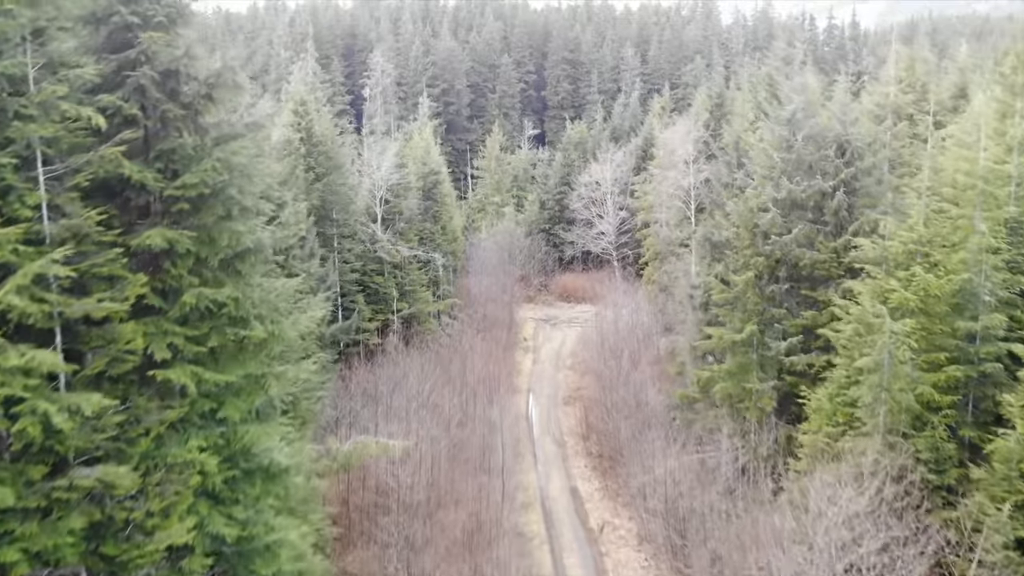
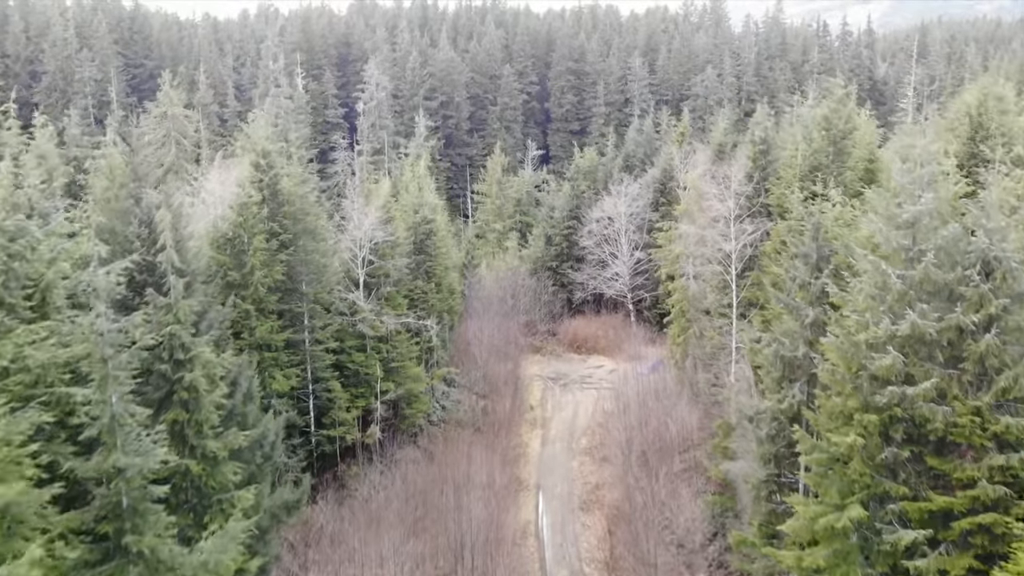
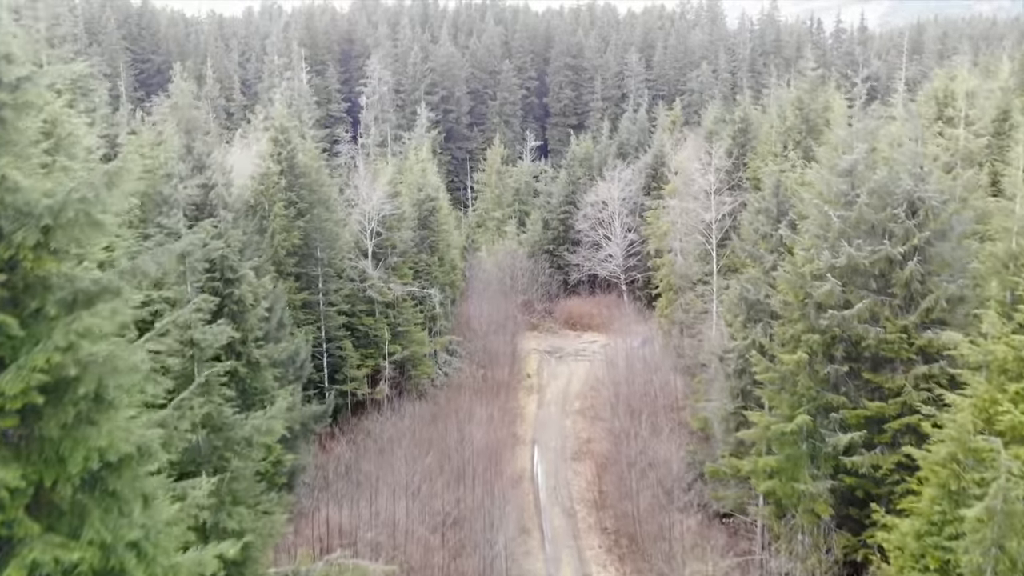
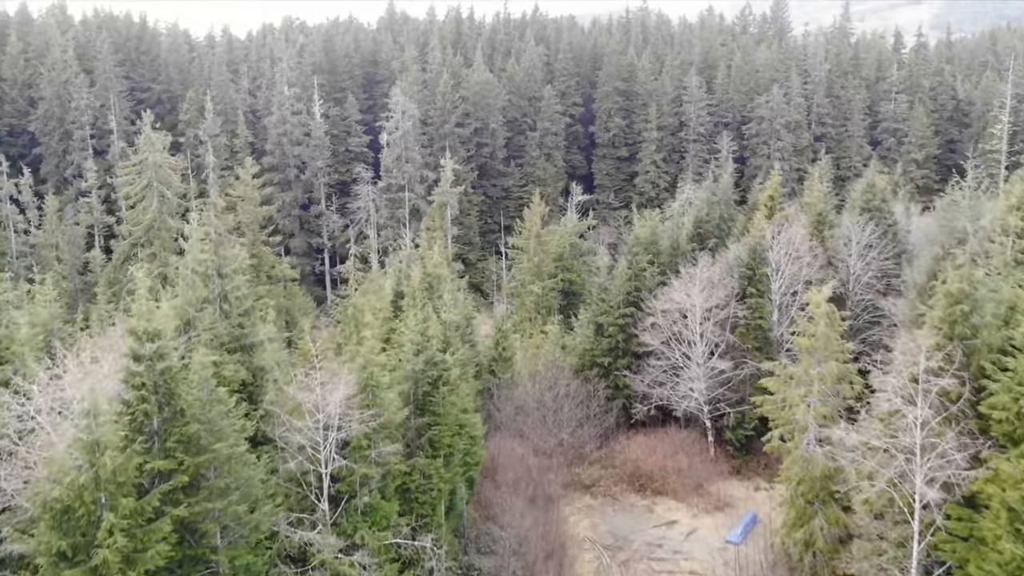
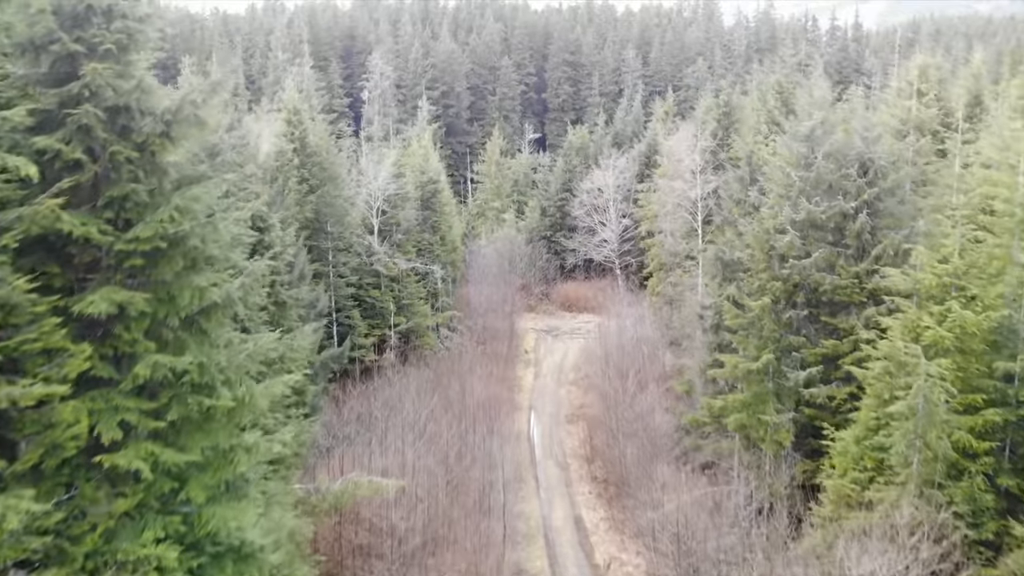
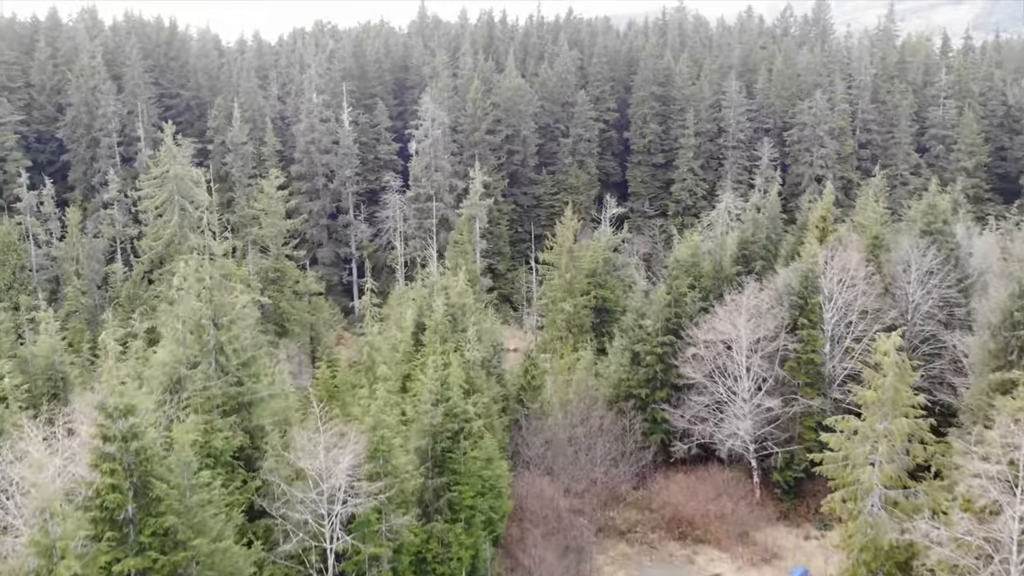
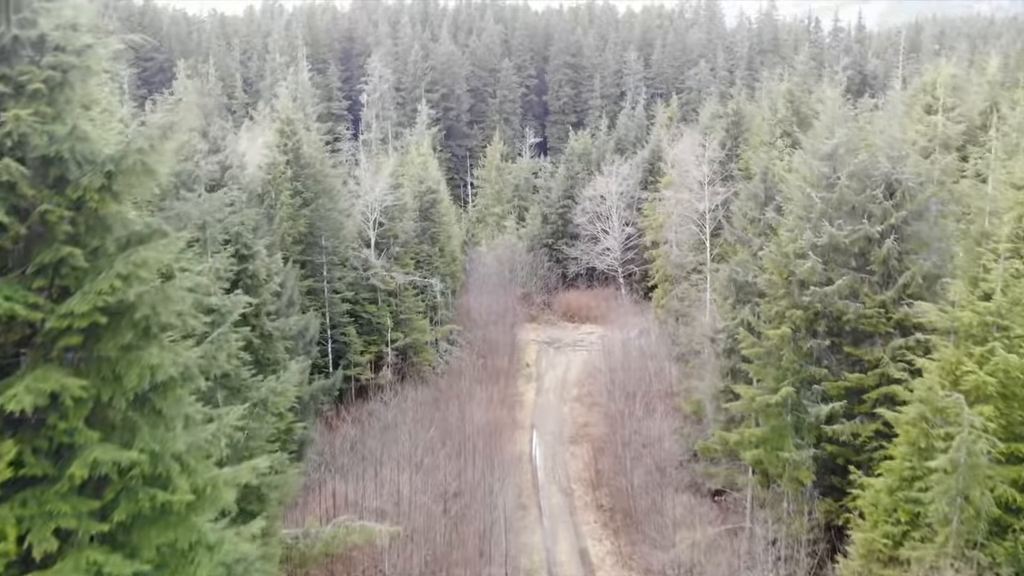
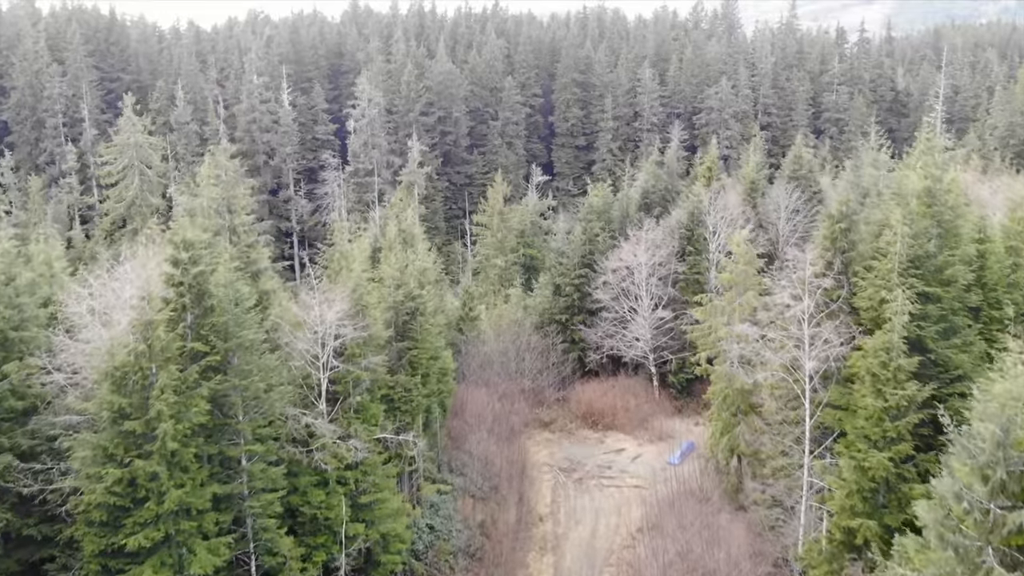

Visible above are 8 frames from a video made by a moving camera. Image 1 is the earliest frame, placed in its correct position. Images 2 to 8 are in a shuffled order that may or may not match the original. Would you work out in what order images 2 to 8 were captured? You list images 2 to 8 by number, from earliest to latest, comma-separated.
5, 7, 3, 2, 8, 4, 6
